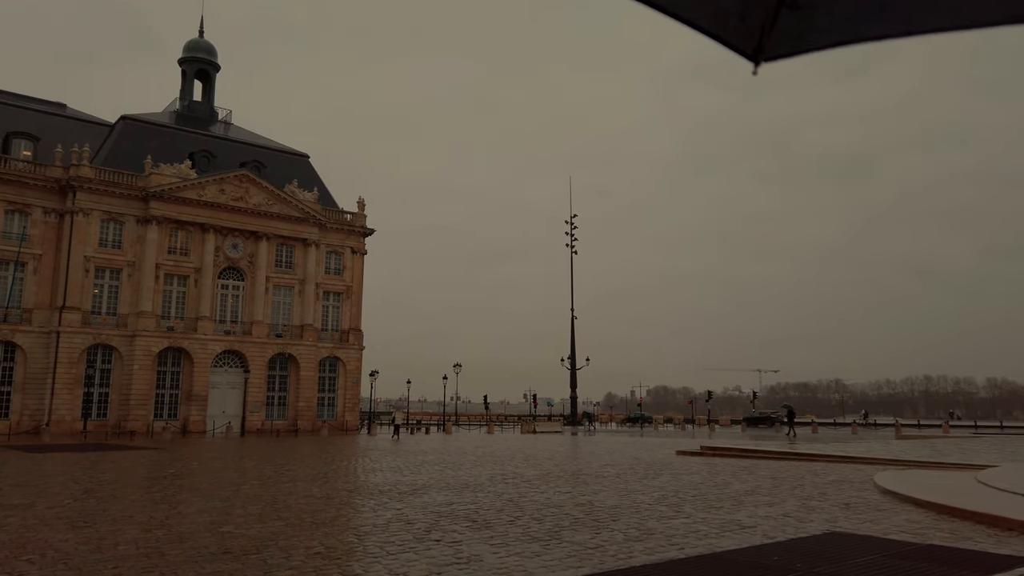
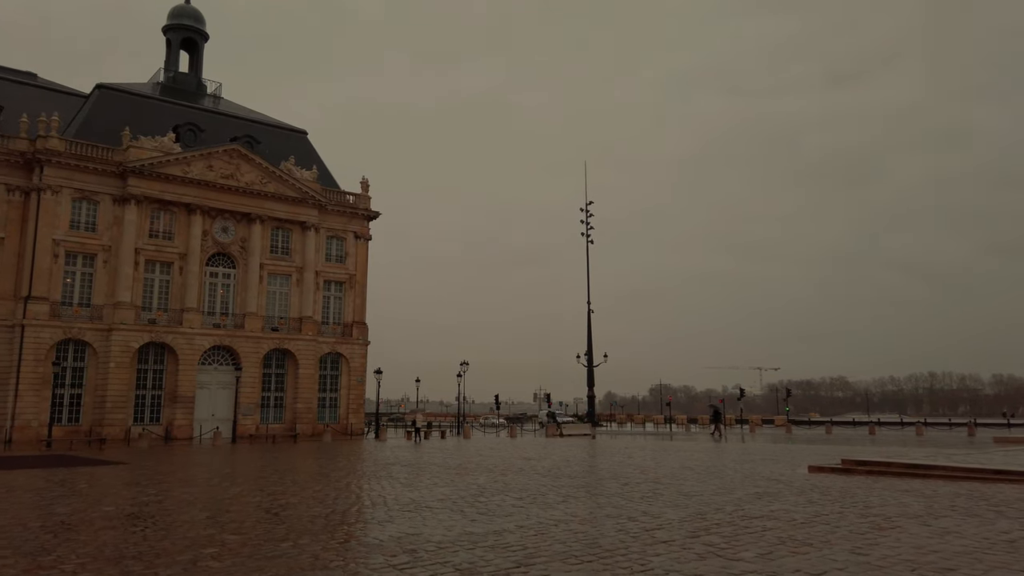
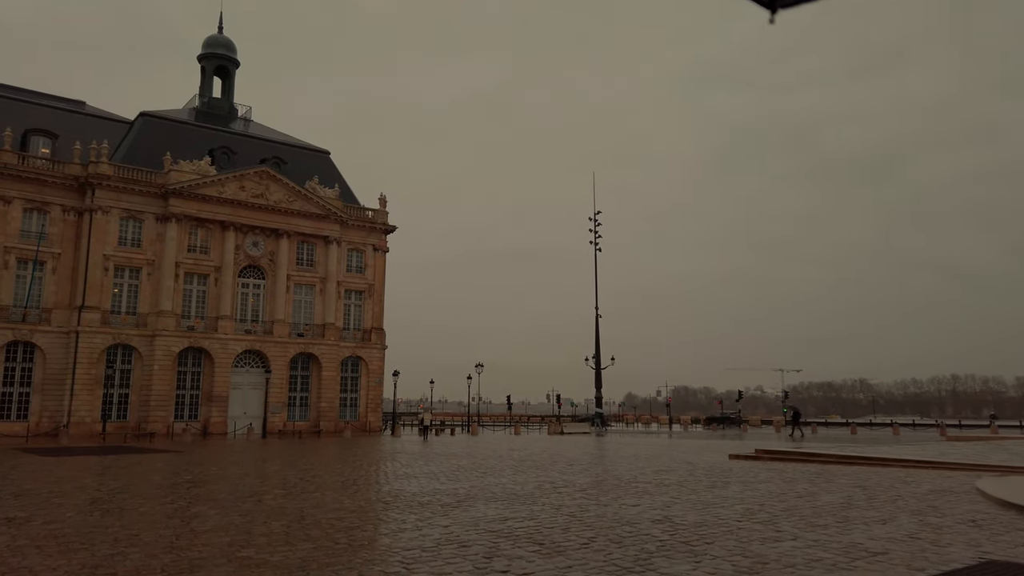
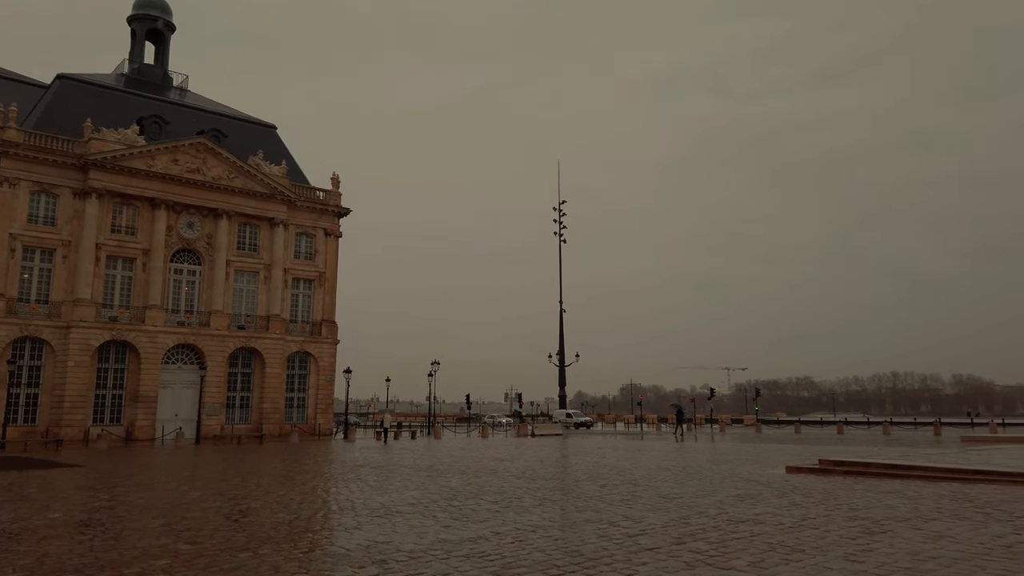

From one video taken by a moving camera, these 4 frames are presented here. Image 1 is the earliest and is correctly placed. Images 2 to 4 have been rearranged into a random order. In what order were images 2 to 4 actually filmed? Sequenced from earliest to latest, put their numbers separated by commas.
3, 2, 4
